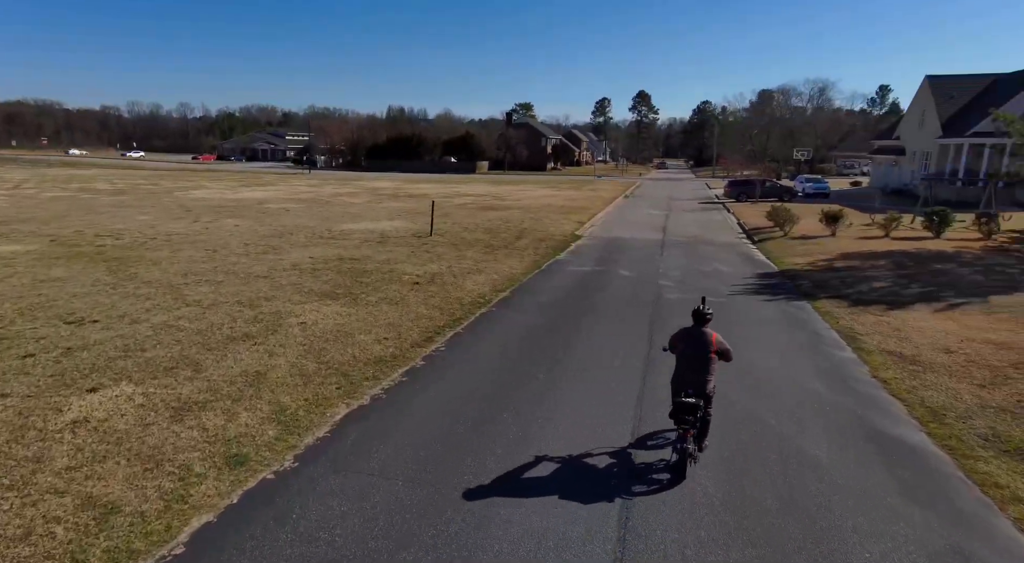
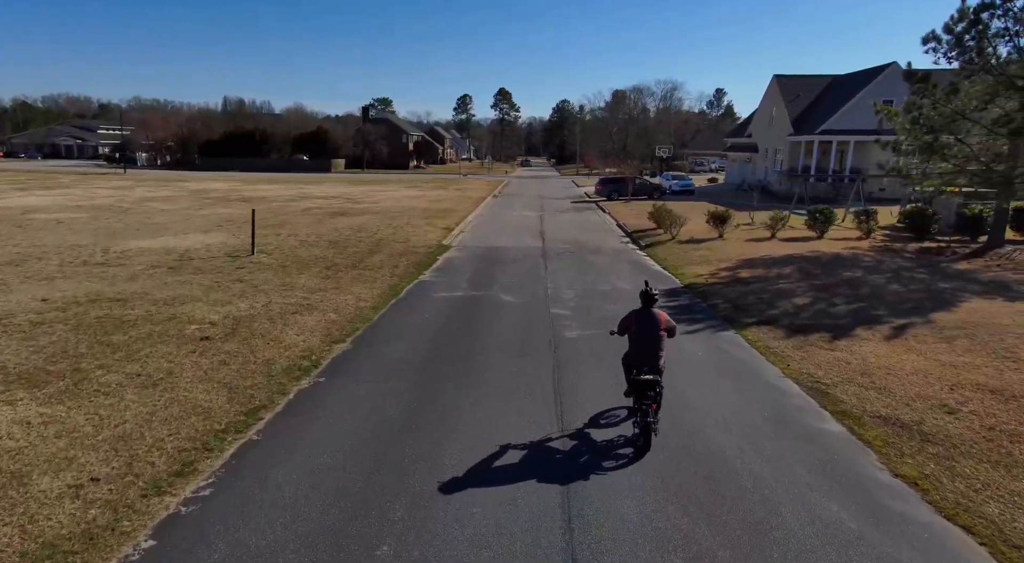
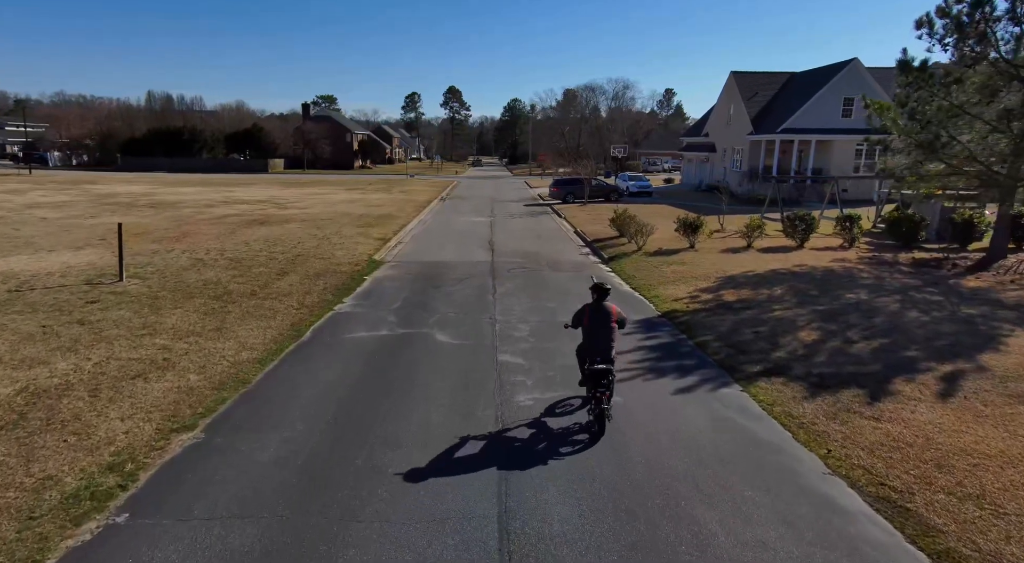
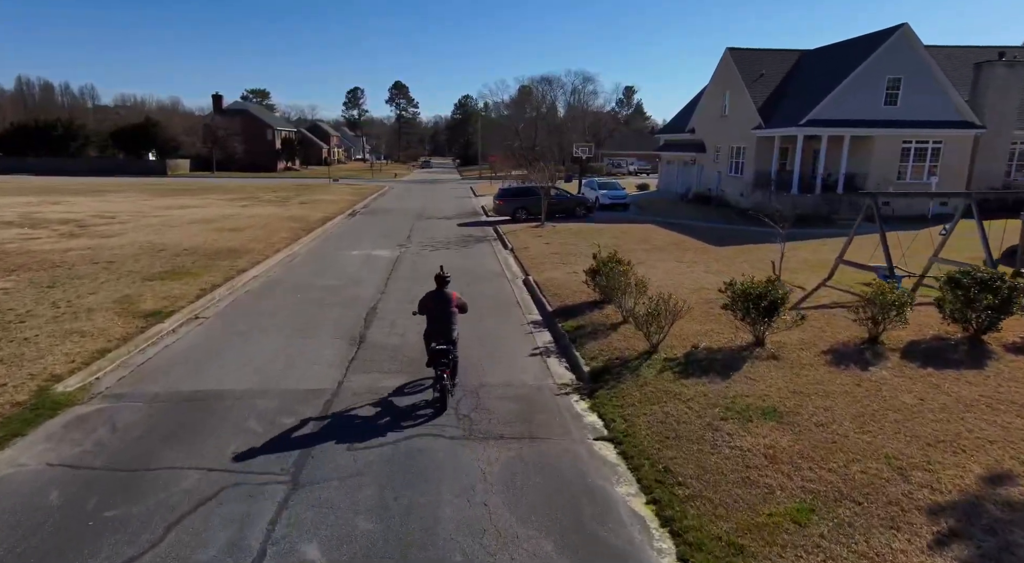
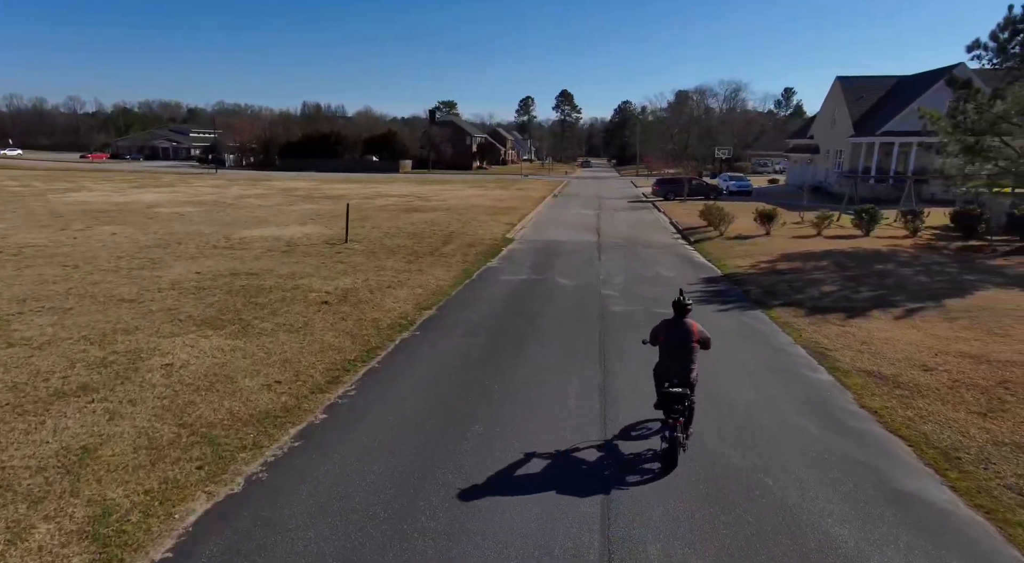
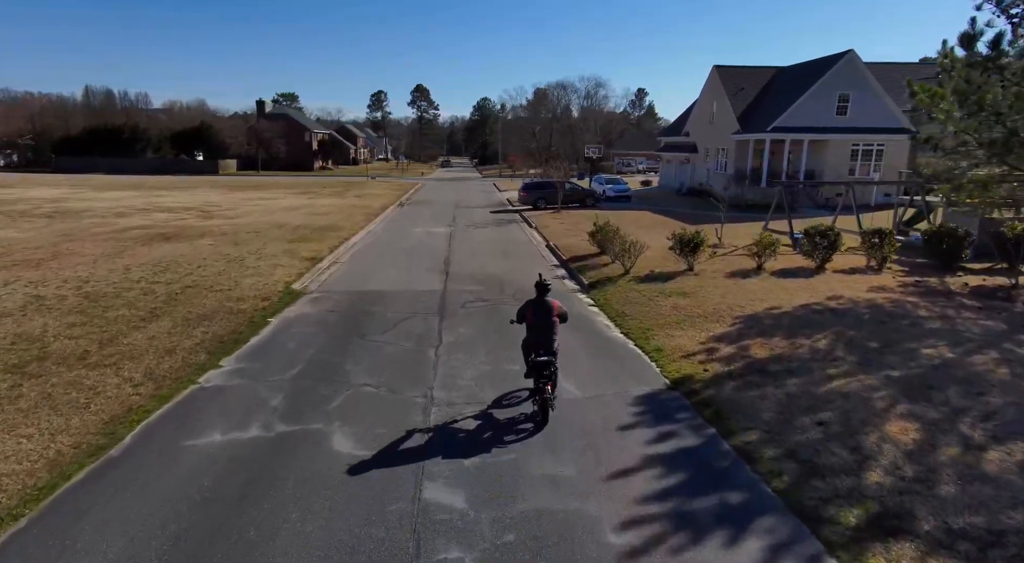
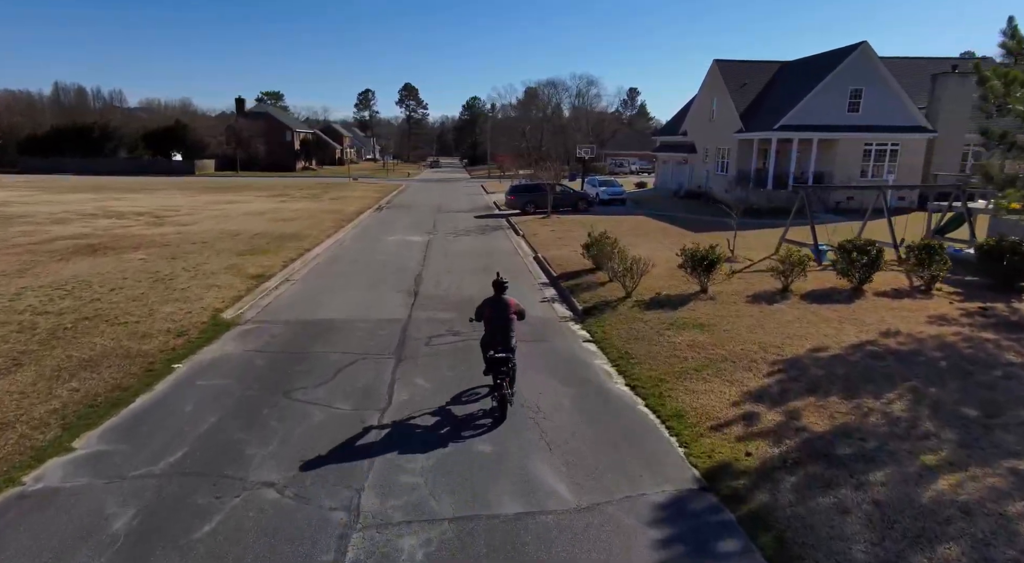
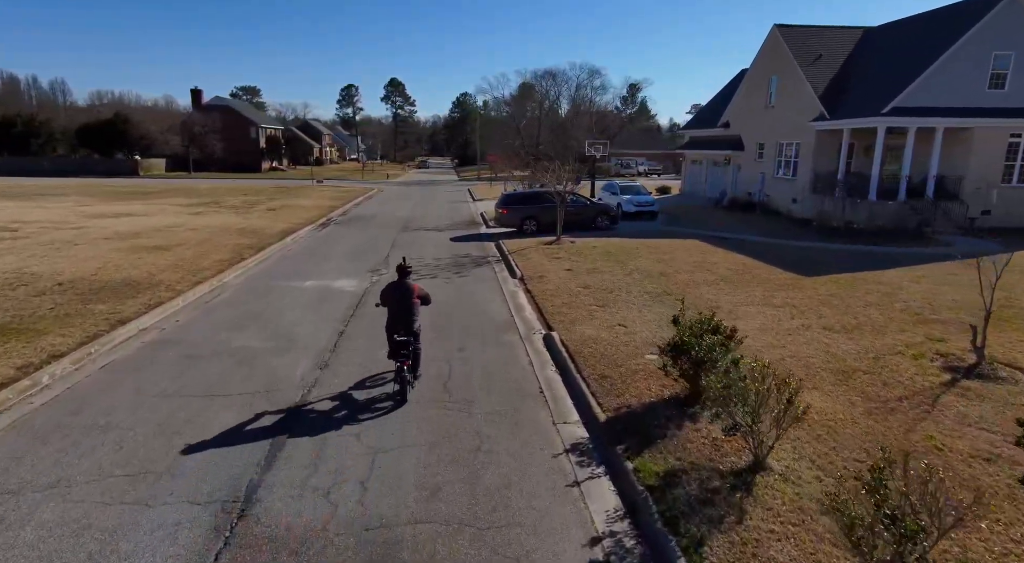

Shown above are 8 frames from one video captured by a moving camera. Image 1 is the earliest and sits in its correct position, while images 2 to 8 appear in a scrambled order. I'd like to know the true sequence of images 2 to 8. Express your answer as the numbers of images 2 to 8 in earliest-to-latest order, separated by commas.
5, 2, 3, 6, 7, 4, 8
